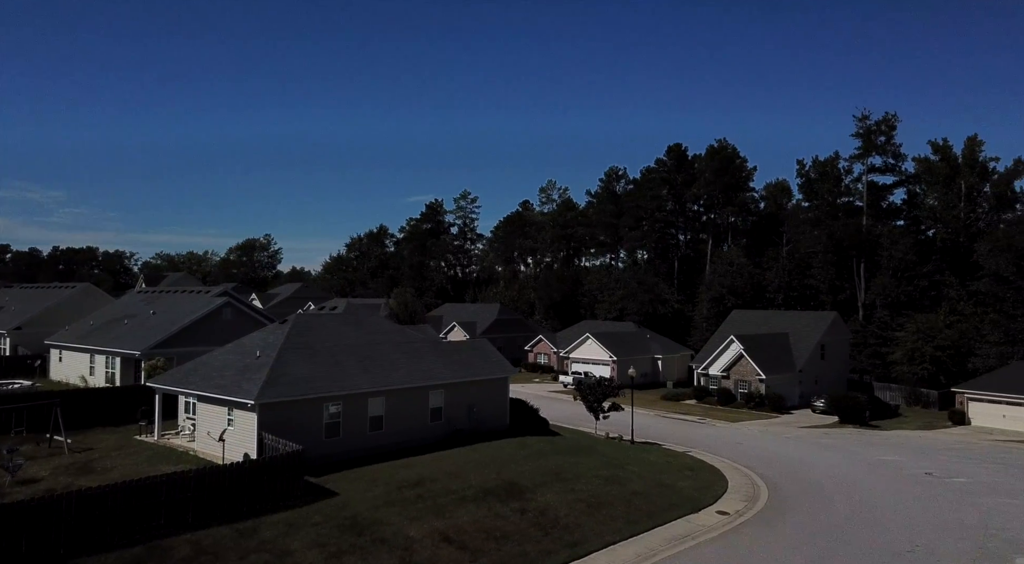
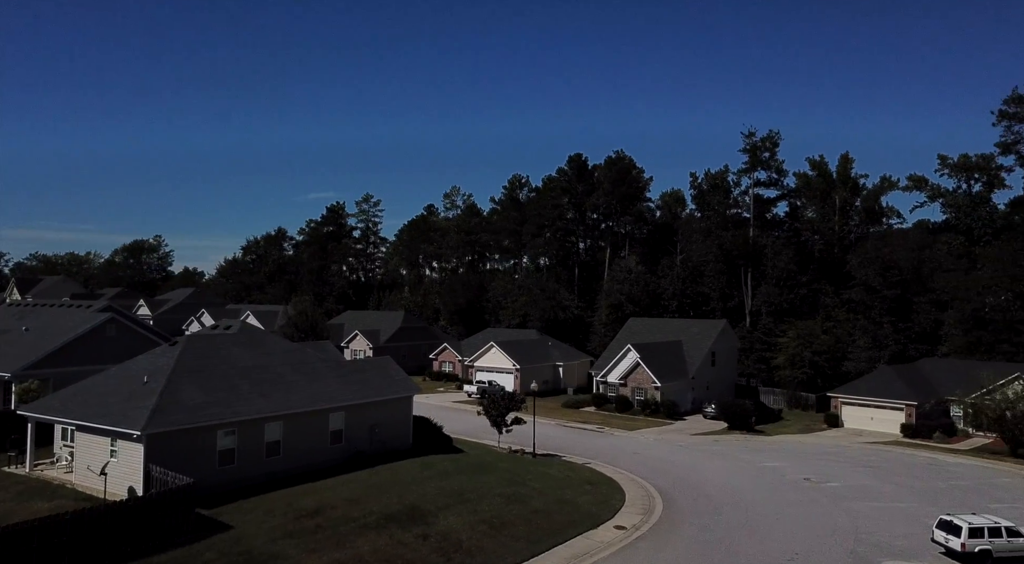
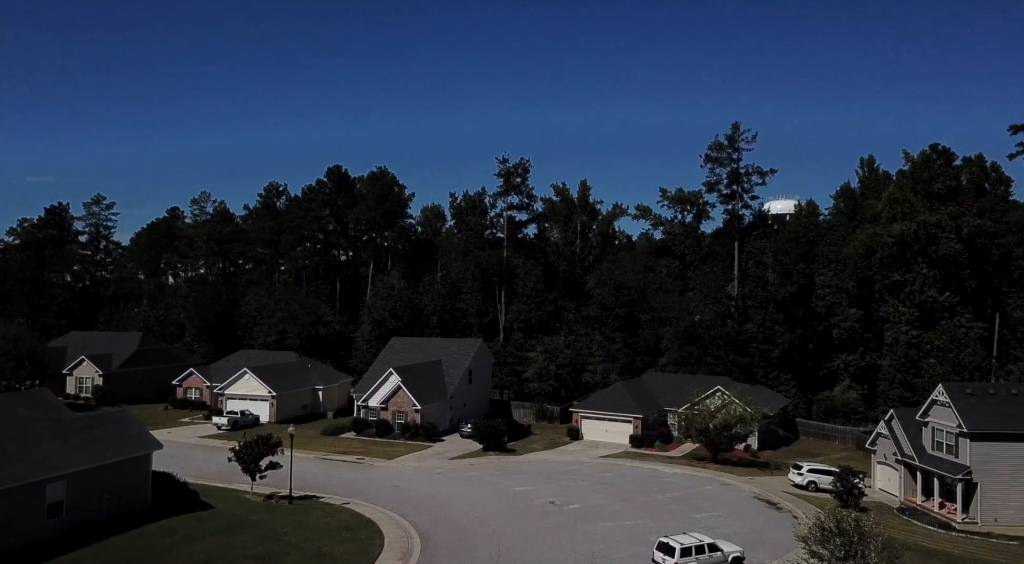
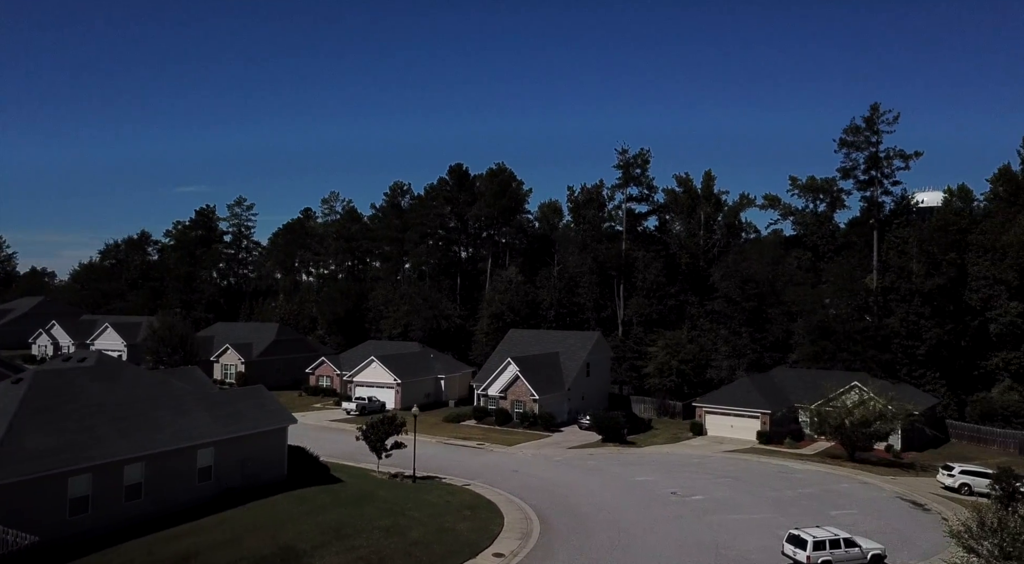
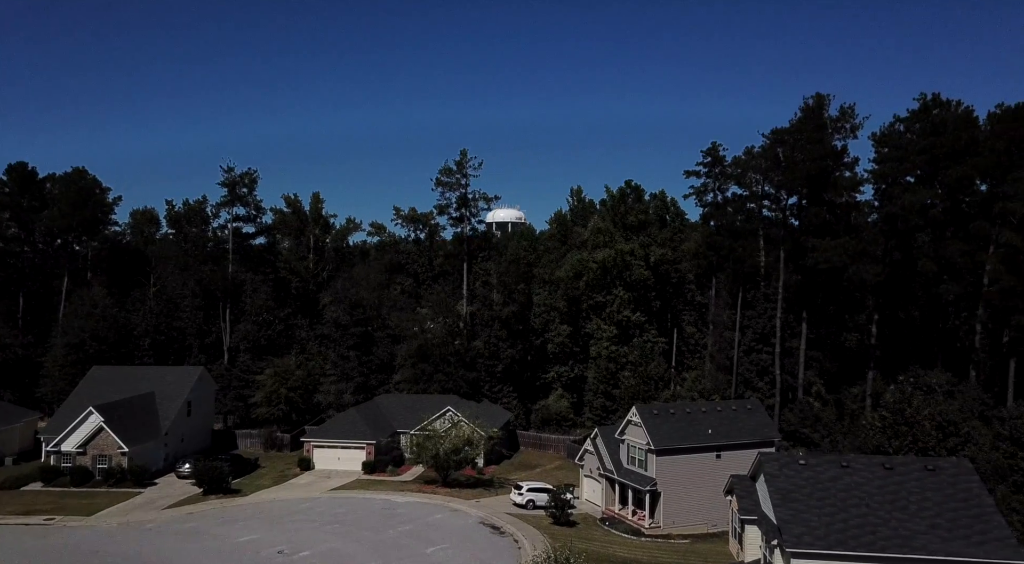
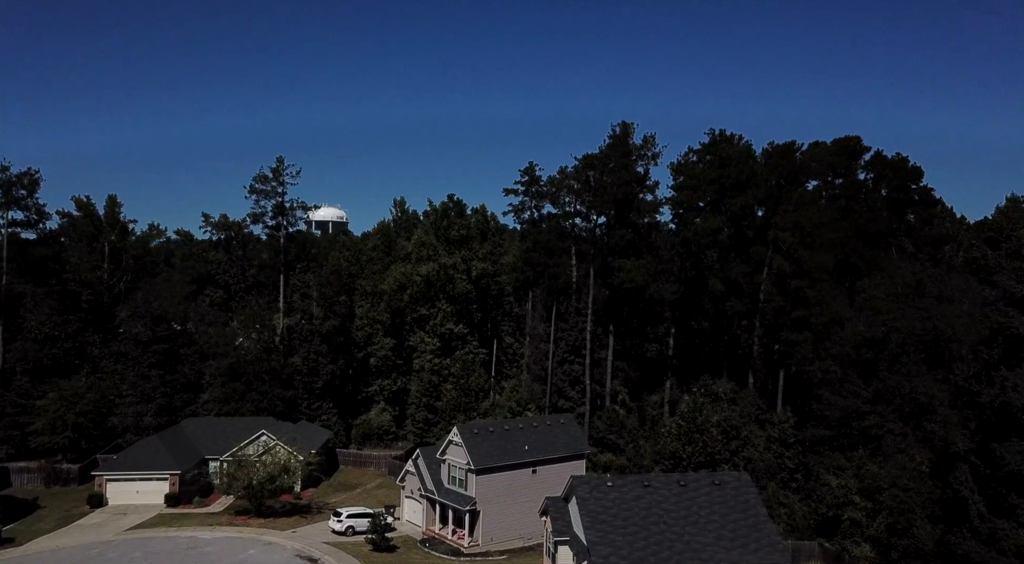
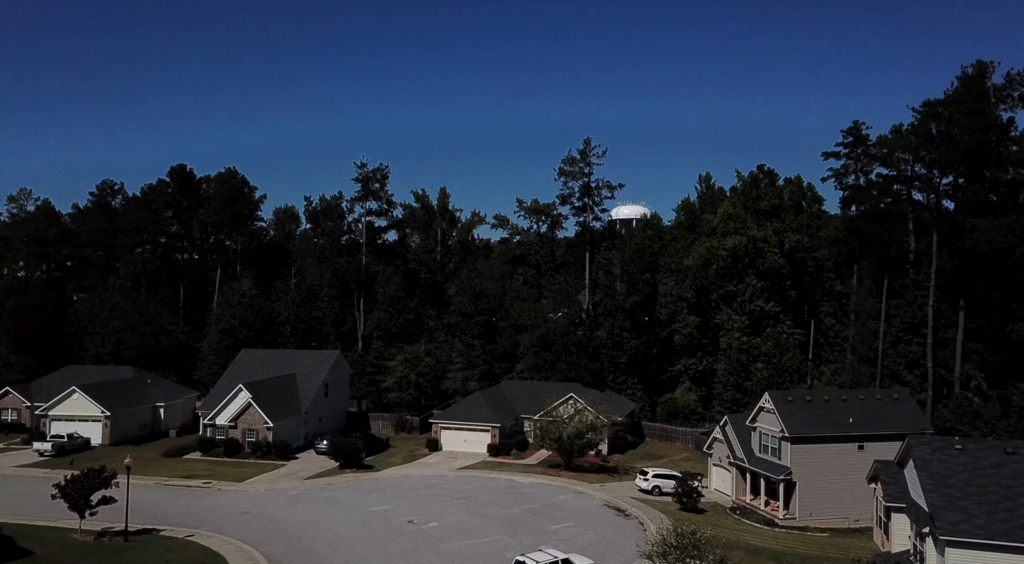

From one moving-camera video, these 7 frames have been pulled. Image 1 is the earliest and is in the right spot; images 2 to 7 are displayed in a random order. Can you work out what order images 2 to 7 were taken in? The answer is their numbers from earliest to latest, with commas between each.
2, 4, 3, 7, 5, 6
